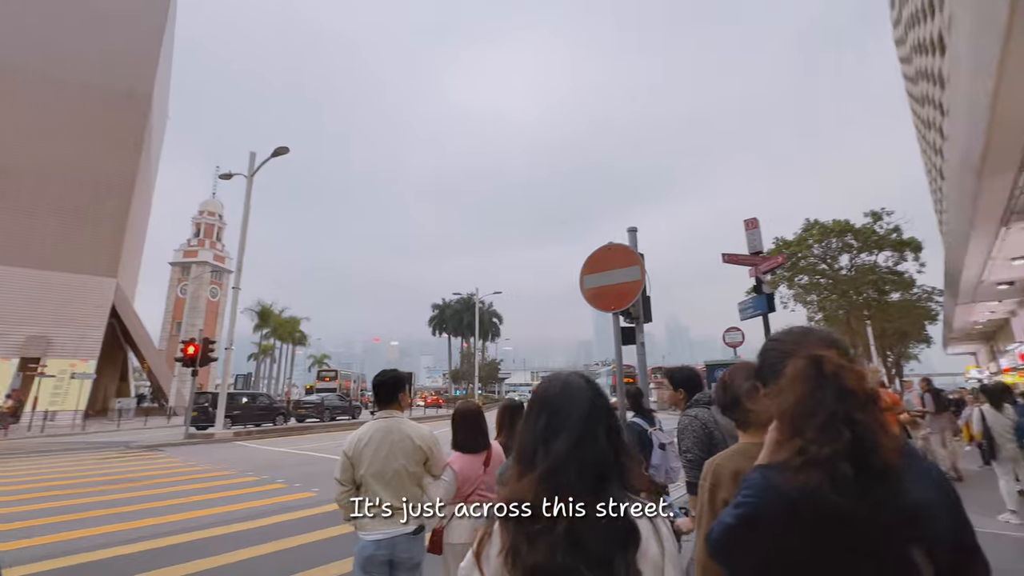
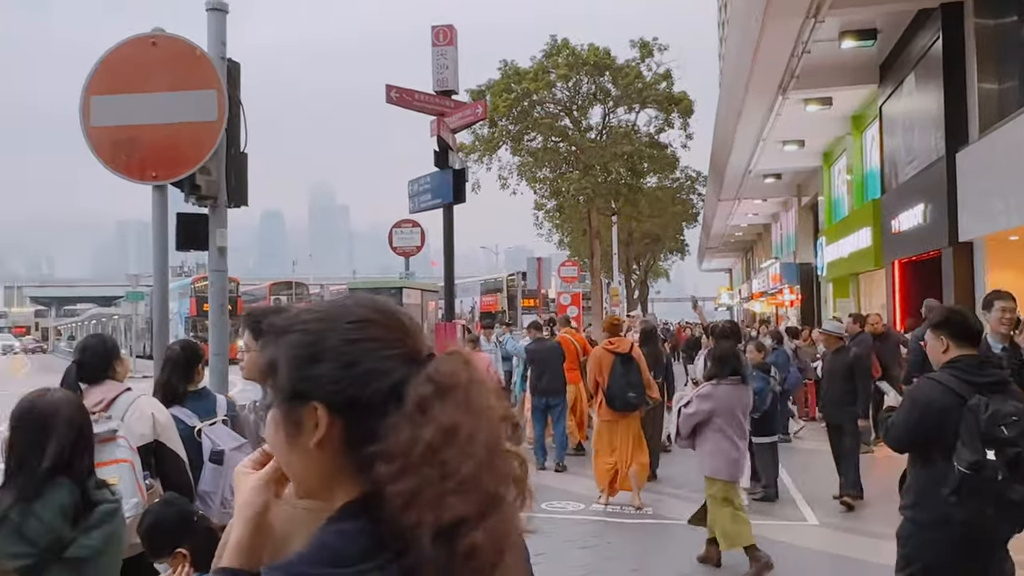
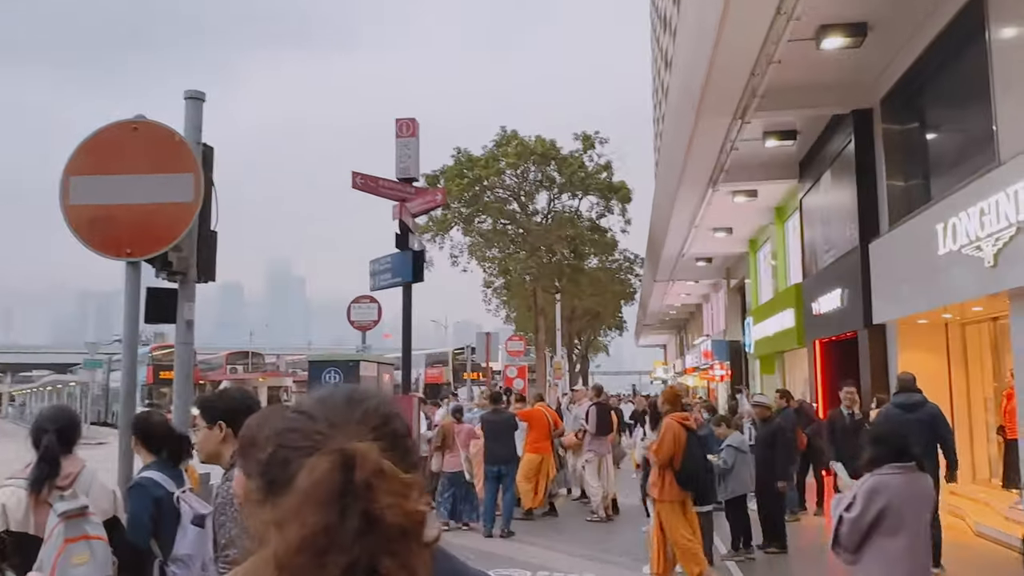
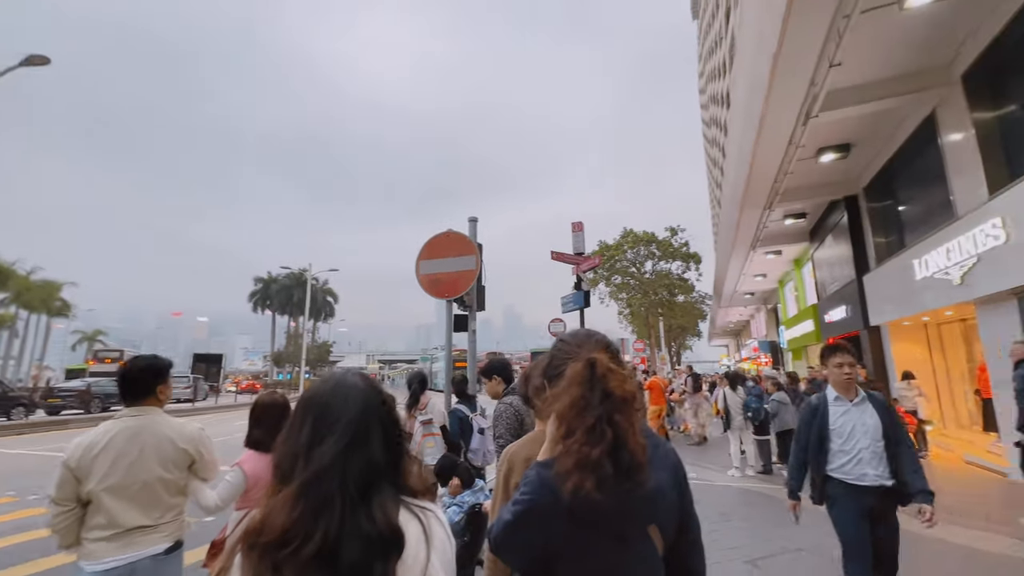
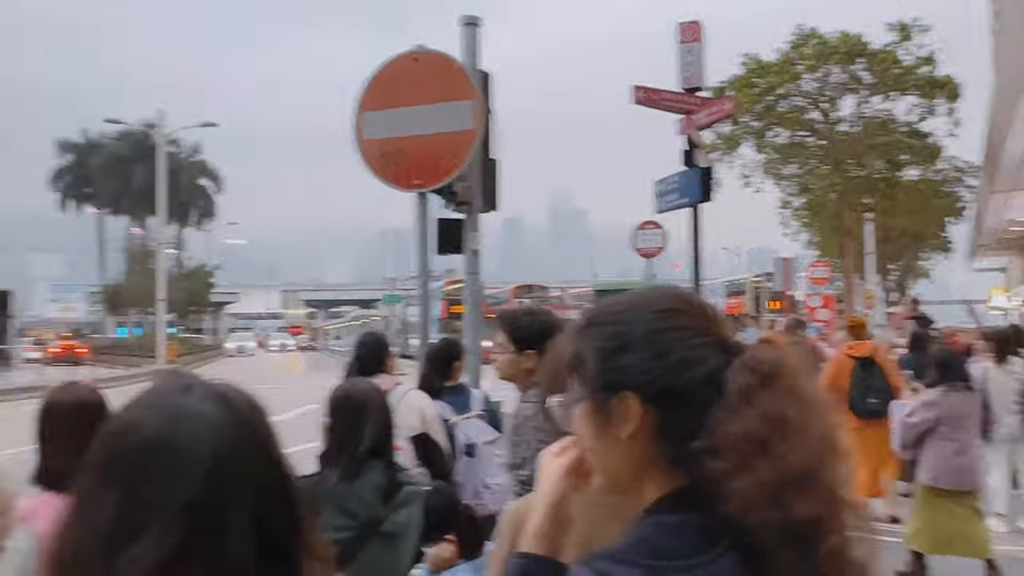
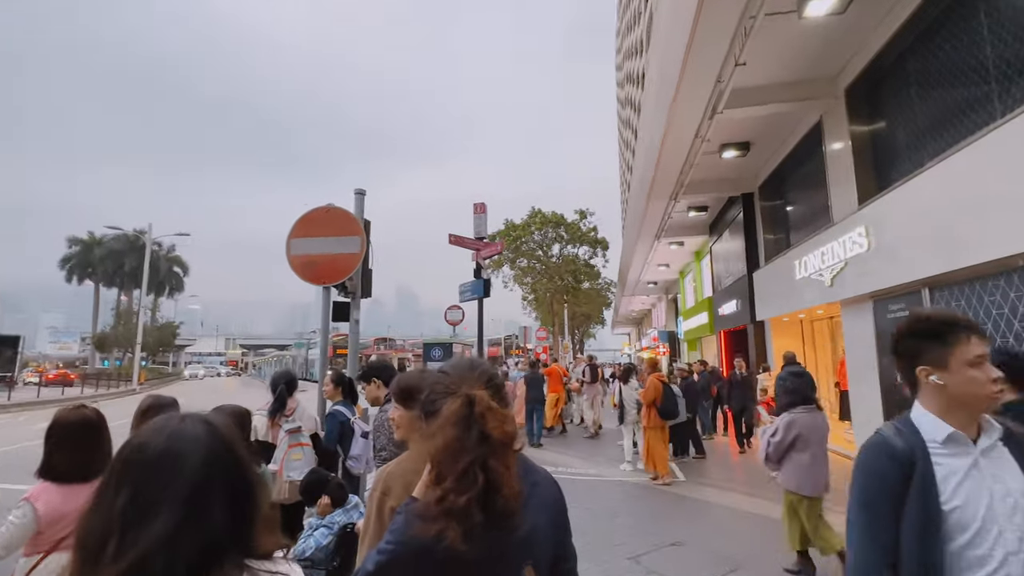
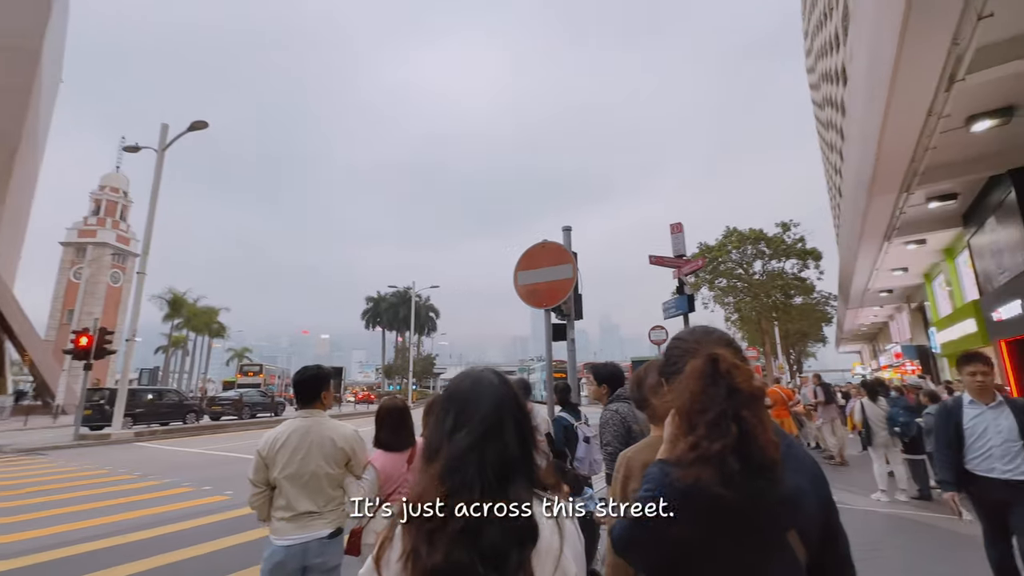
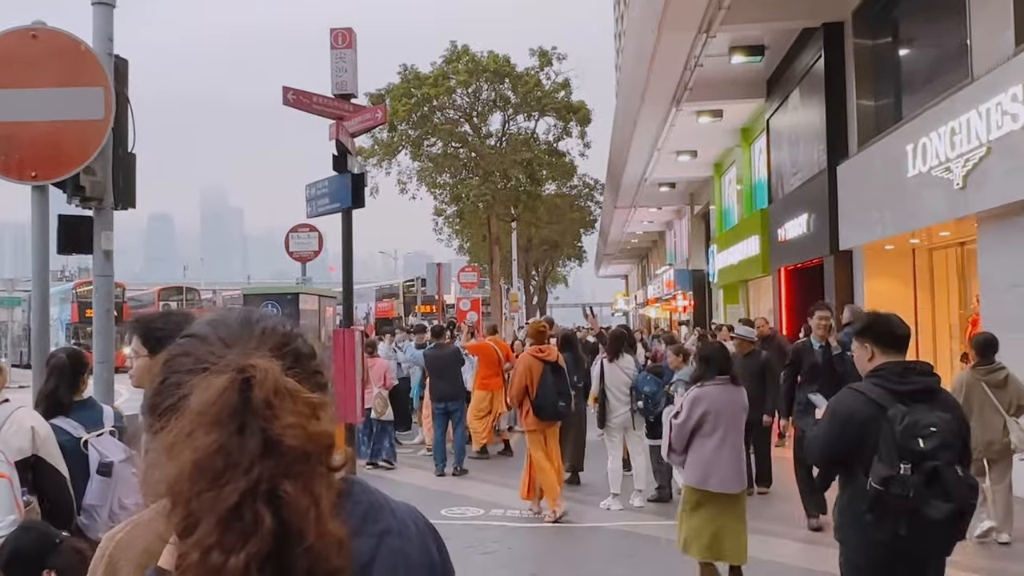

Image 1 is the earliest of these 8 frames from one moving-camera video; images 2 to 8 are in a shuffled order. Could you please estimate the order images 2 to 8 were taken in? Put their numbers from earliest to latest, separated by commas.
7, 4, 6, 3, 8, 2, 5
